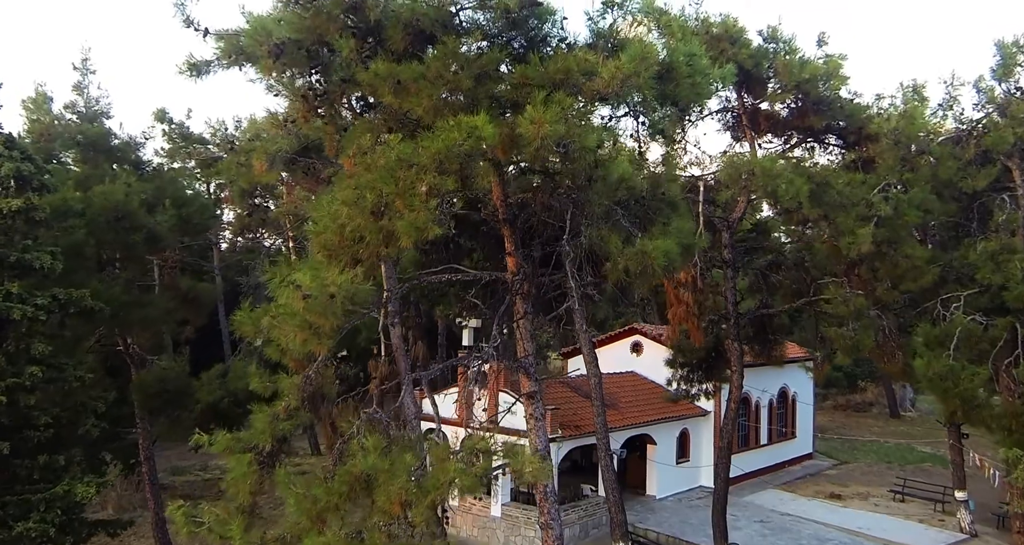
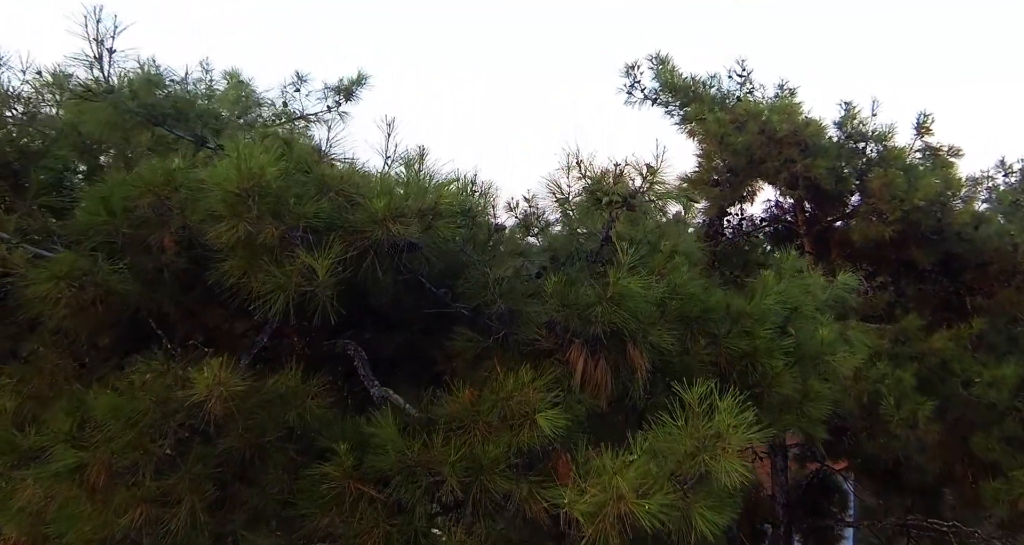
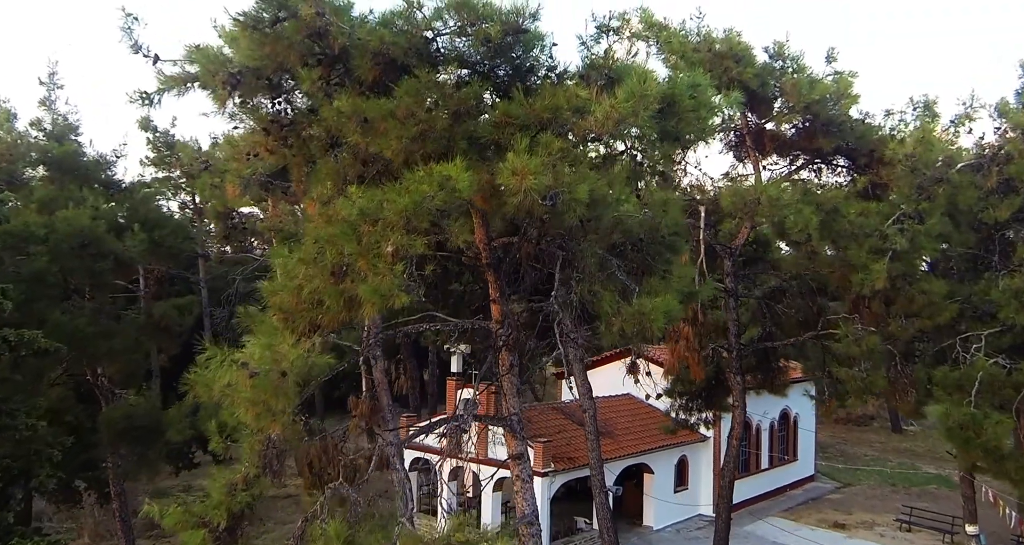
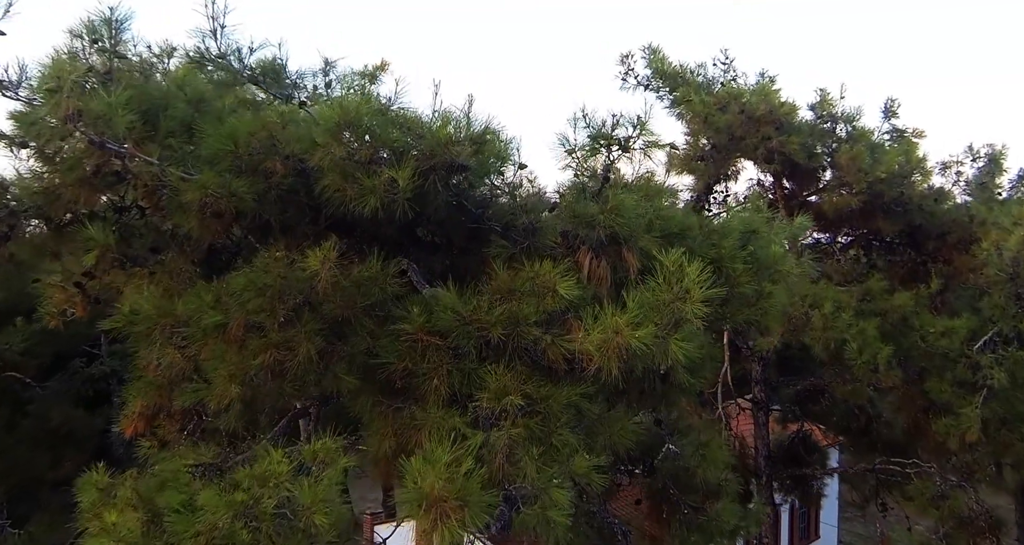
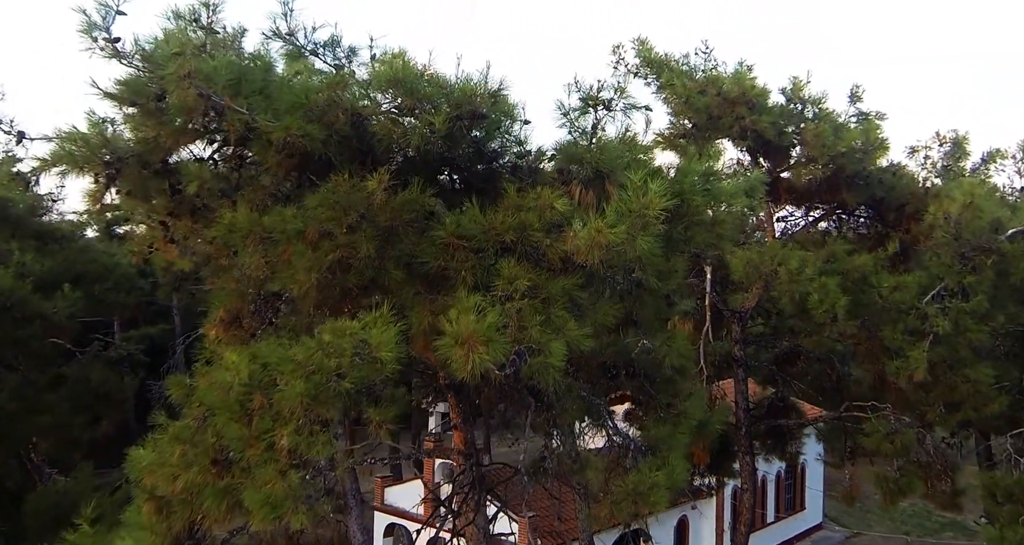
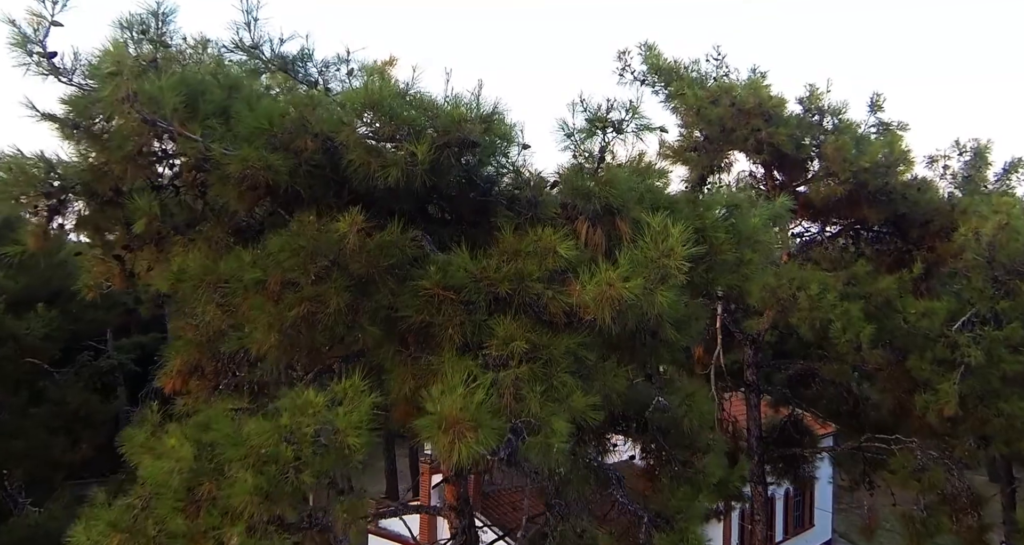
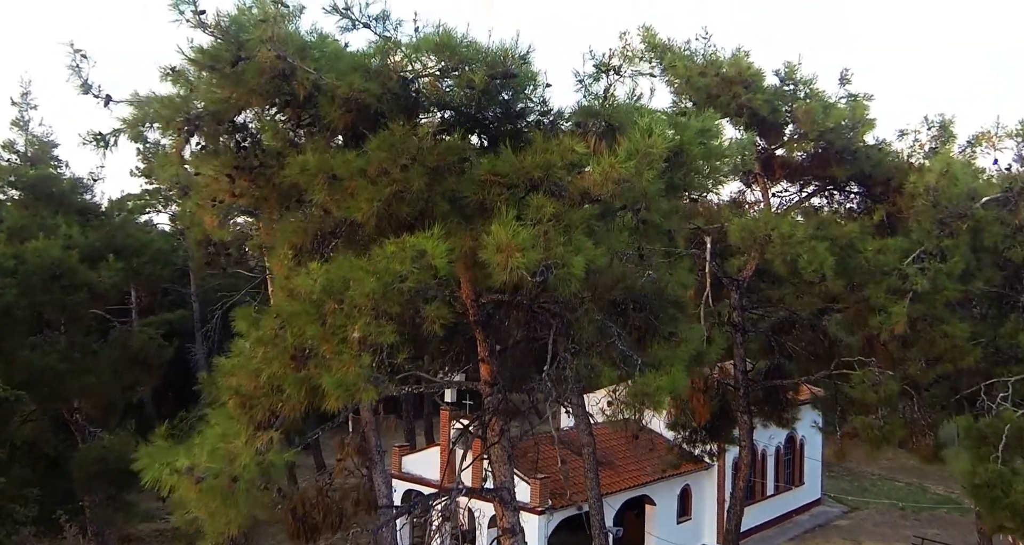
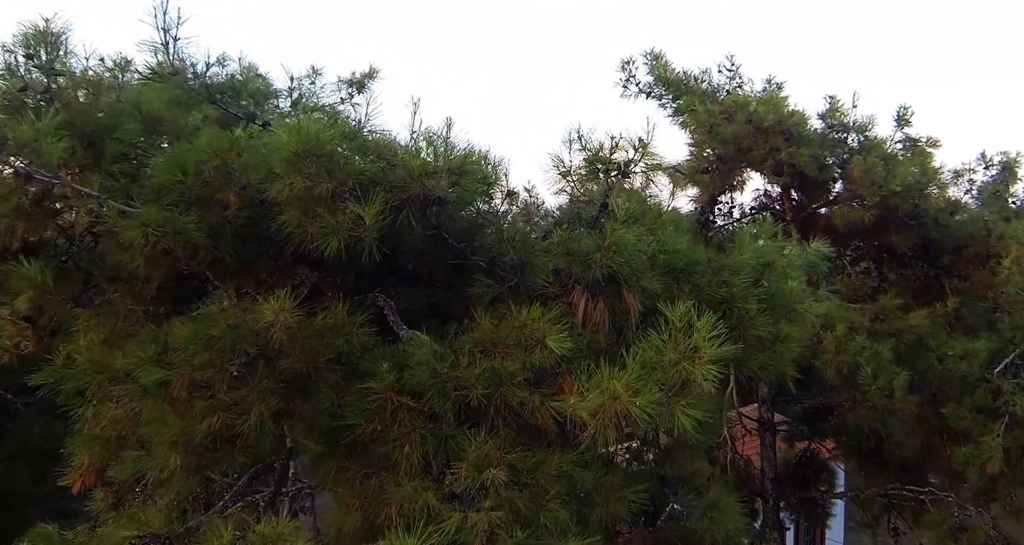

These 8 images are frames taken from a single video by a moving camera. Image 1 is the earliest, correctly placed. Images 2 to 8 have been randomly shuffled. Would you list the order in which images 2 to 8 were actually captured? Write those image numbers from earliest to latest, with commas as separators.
3, 7, 5, 6, 4, 8, 2
